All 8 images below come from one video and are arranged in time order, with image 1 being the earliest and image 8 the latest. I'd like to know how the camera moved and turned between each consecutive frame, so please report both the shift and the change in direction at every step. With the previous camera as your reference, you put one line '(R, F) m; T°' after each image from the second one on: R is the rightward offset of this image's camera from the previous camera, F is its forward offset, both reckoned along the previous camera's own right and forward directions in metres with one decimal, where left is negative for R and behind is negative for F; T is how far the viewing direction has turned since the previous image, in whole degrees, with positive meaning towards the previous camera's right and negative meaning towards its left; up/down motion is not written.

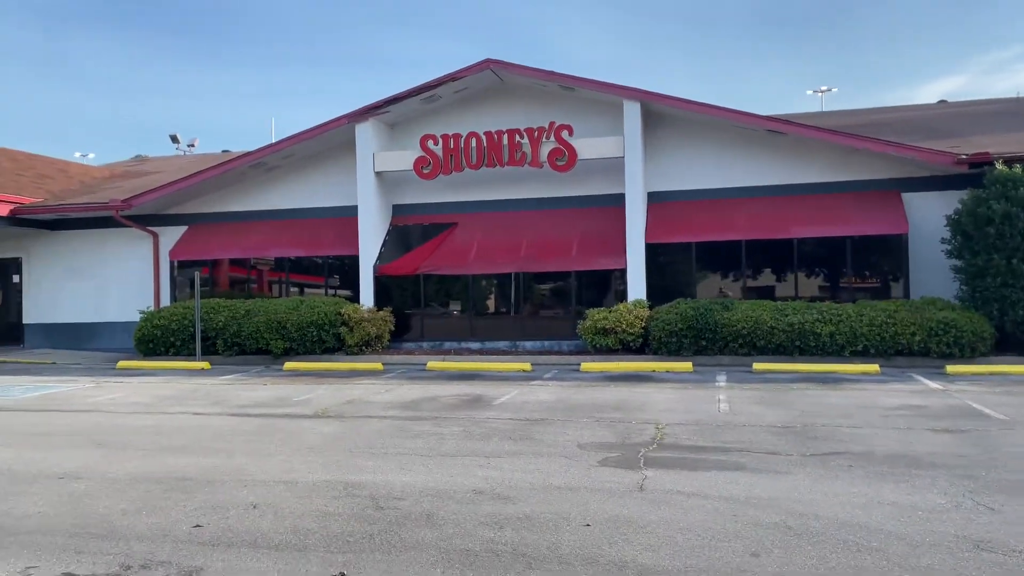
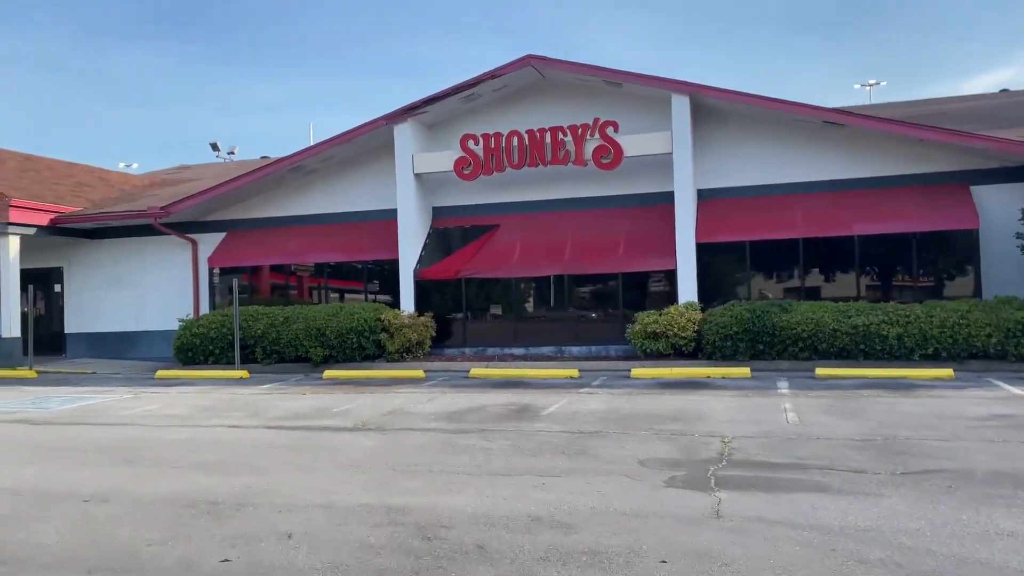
(-0.2, +0.7) m; -3°
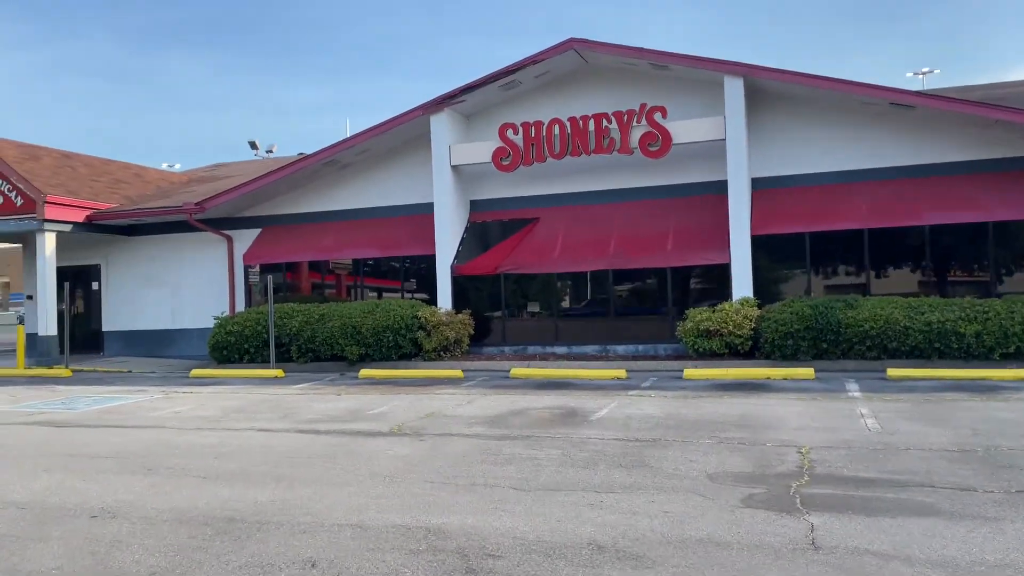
(-0.1, +0.9) m; -3°
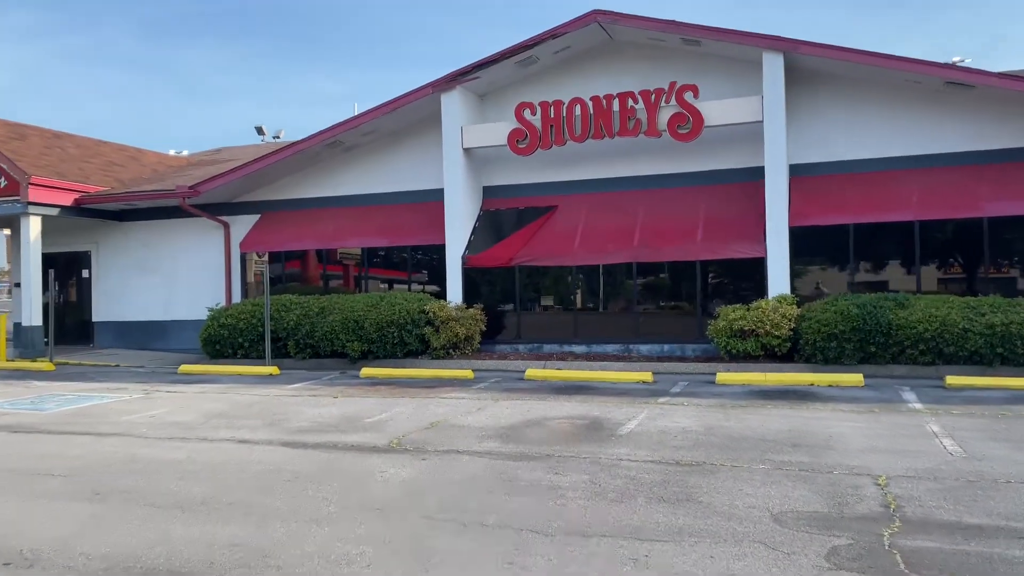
(-0.1, +1.4) m; -1°
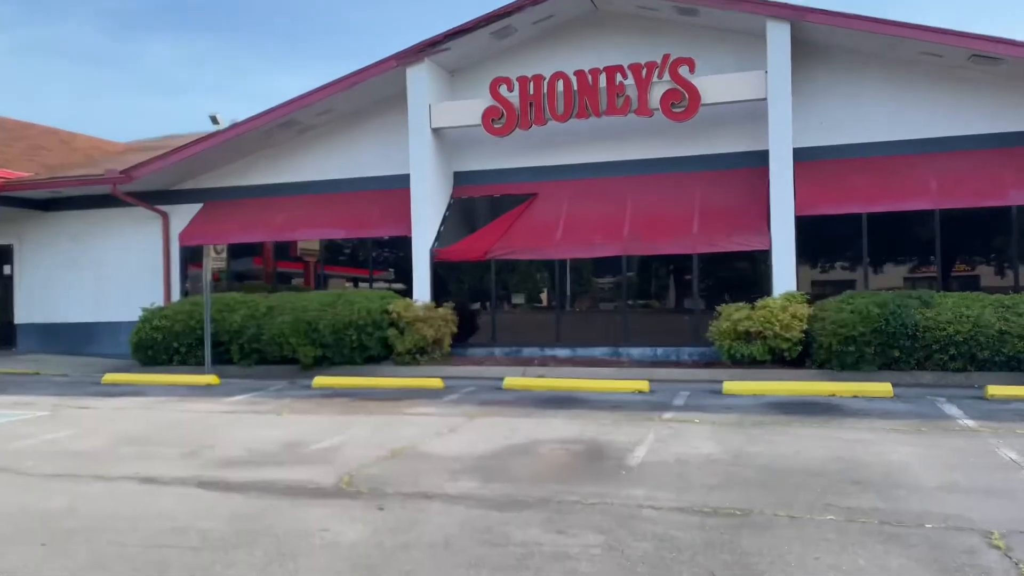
(-0.2, +1.9) m; +2°
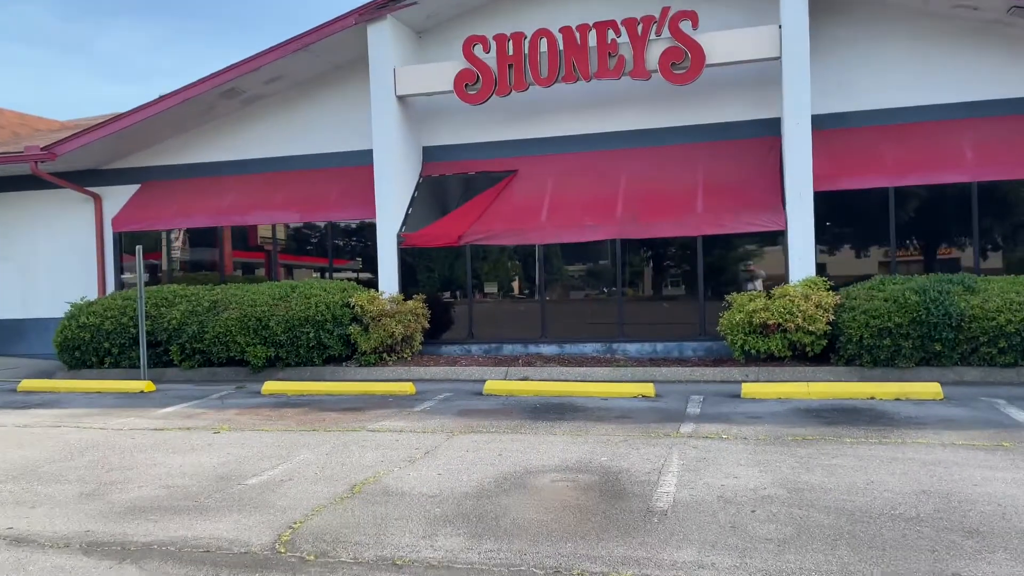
(-0.2, +1.8) m; +2°
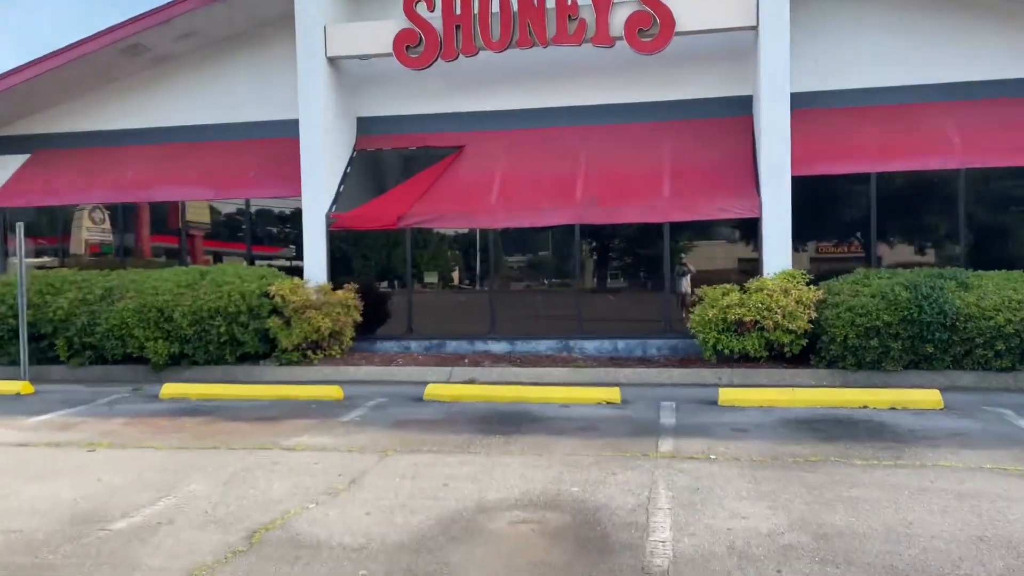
(-0.1, +1.5) m; +4°
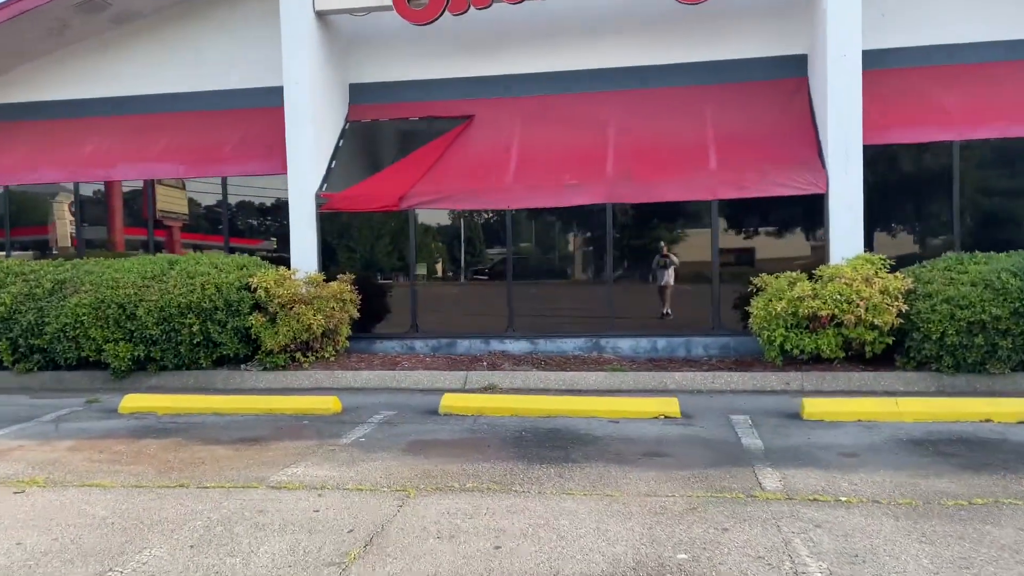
(-0.5, +1.7) m; +1°
